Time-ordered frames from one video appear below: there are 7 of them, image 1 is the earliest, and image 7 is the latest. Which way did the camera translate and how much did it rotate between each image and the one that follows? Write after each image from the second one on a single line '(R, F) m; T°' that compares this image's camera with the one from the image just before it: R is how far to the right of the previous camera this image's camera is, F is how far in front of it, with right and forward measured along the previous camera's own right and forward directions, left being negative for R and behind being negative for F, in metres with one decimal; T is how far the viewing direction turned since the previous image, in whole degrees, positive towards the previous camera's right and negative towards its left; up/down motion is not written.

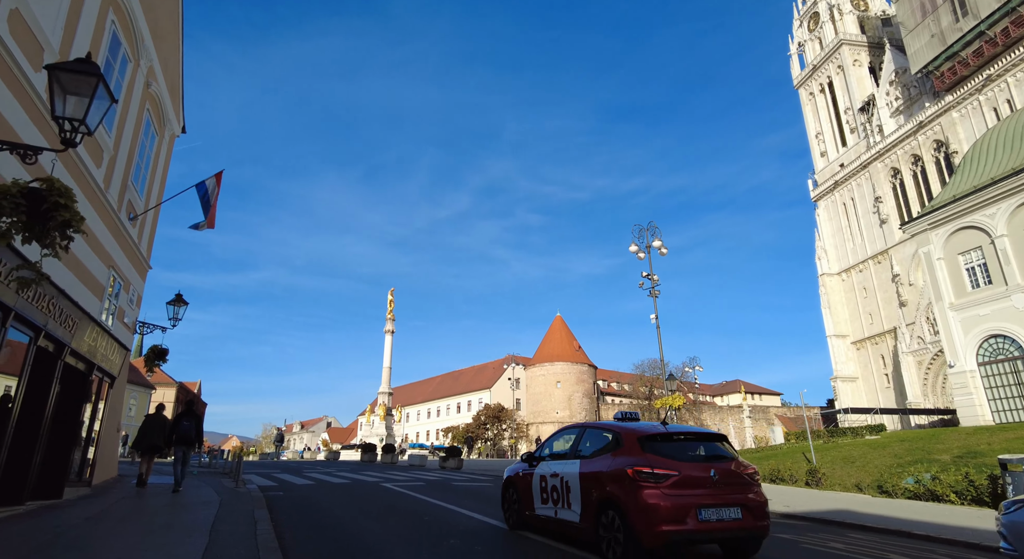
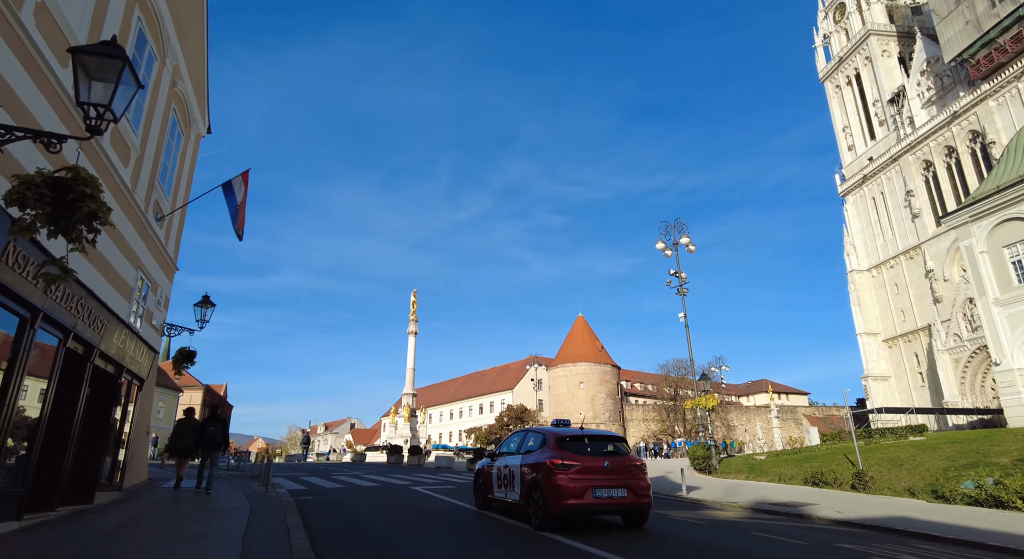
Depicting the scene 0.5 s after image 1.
(-0.3, +0.4) m; -2°
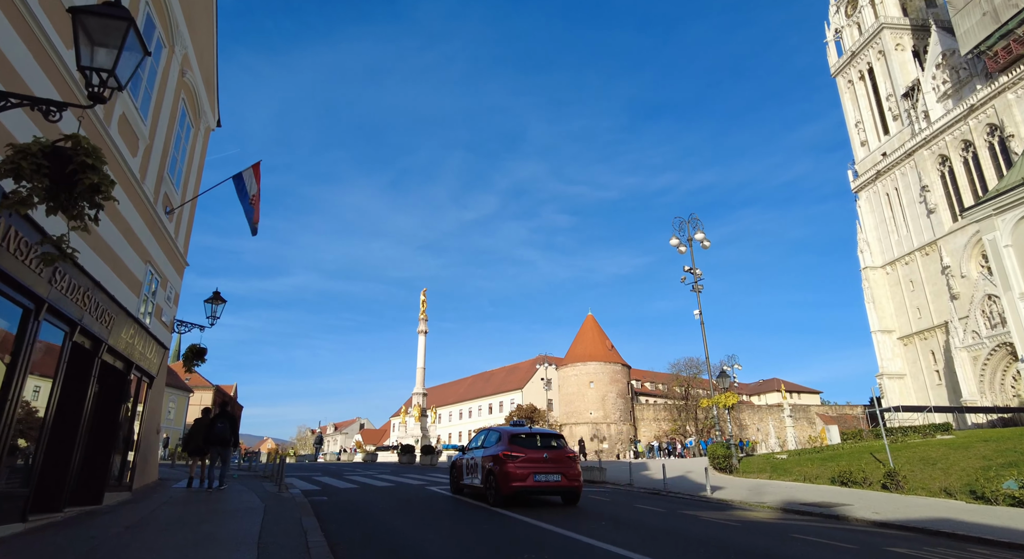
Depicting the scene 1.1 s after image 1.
(-0.3, +0.4) m; -1°
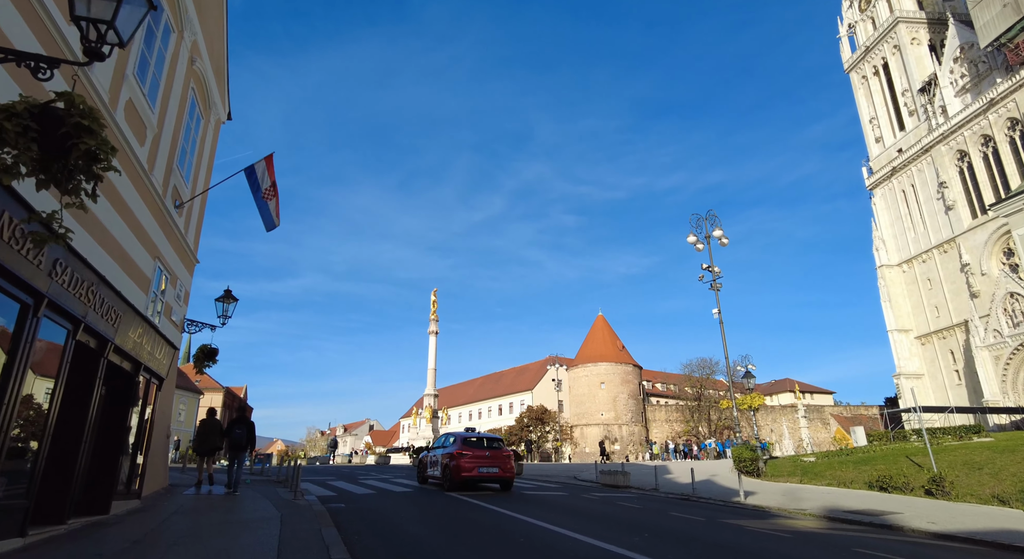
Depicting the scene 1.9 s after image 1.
(-0.4, +0.7) m; -1°
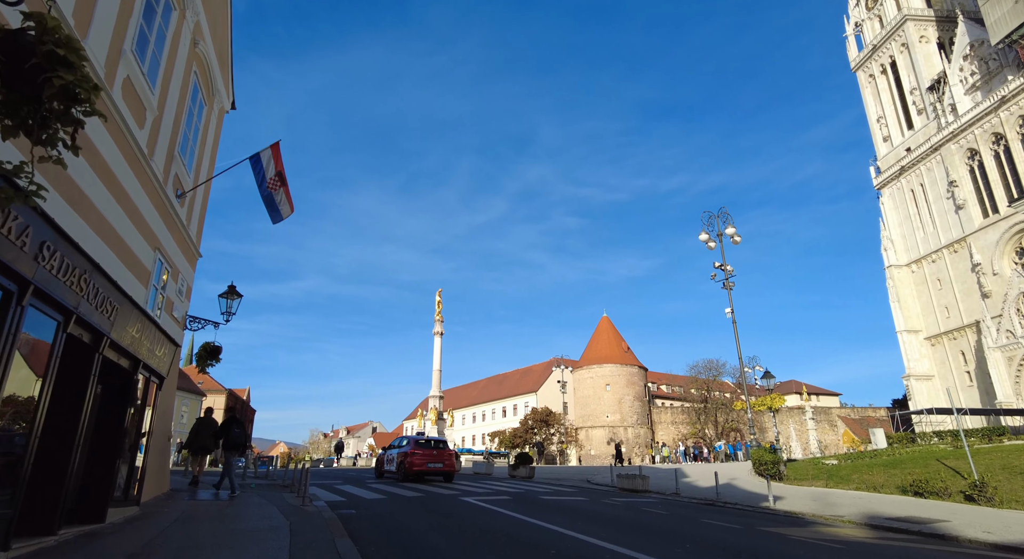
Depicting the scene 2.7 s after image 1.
(-0.3, +0.7) m; 0°
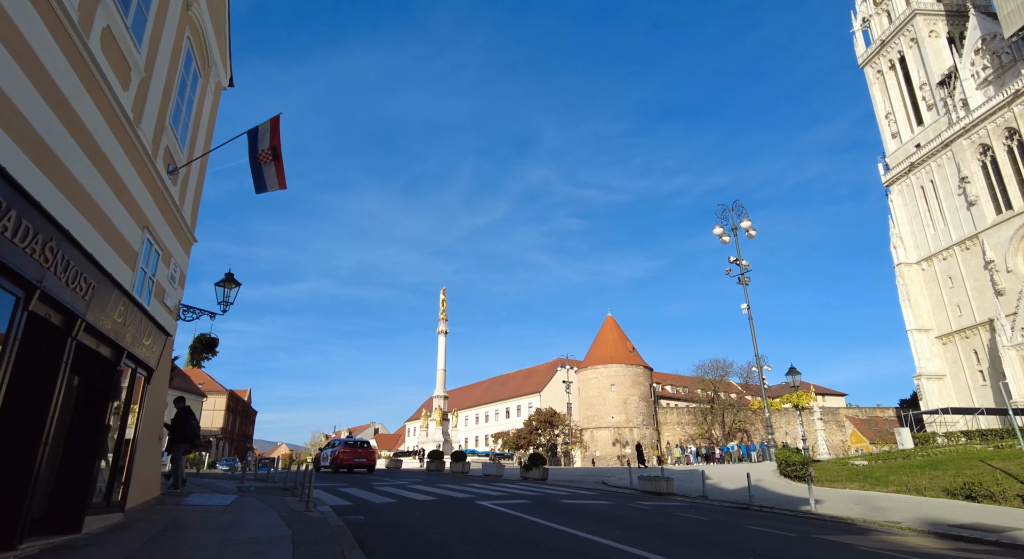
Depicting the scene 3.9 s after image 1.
(-0.4, +1.0) m; 0°
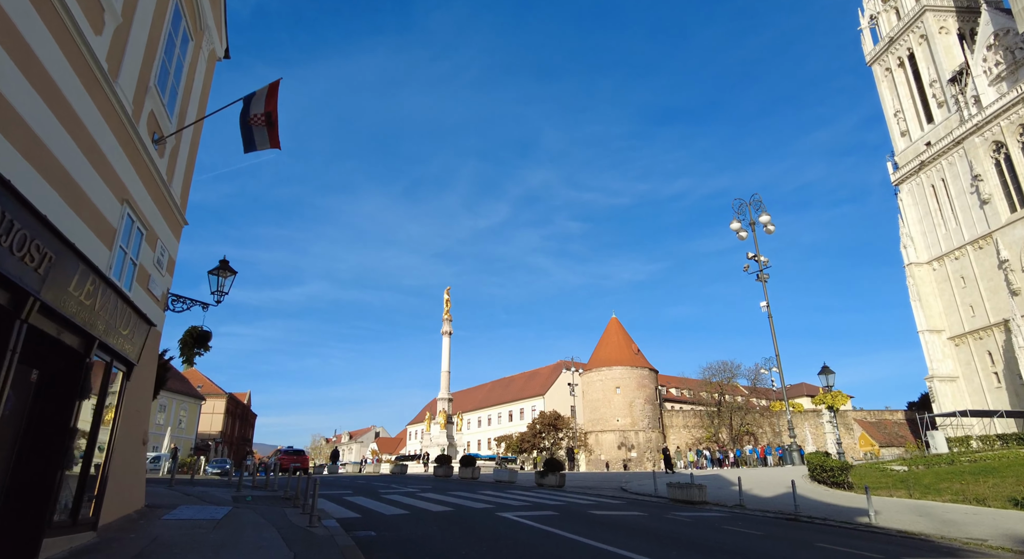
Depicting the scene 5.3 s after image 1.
(-0.5, +1.3) m; 0°
